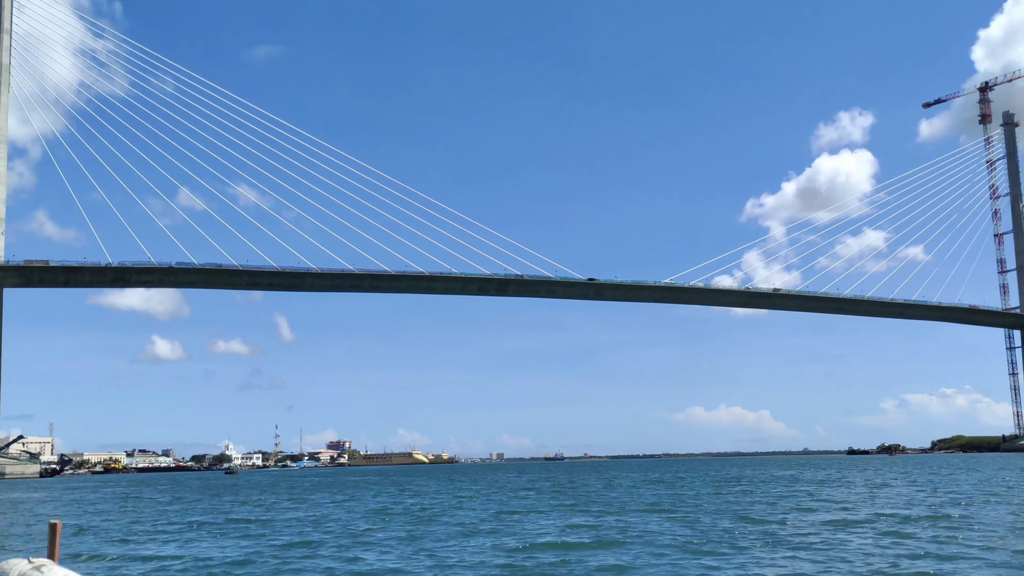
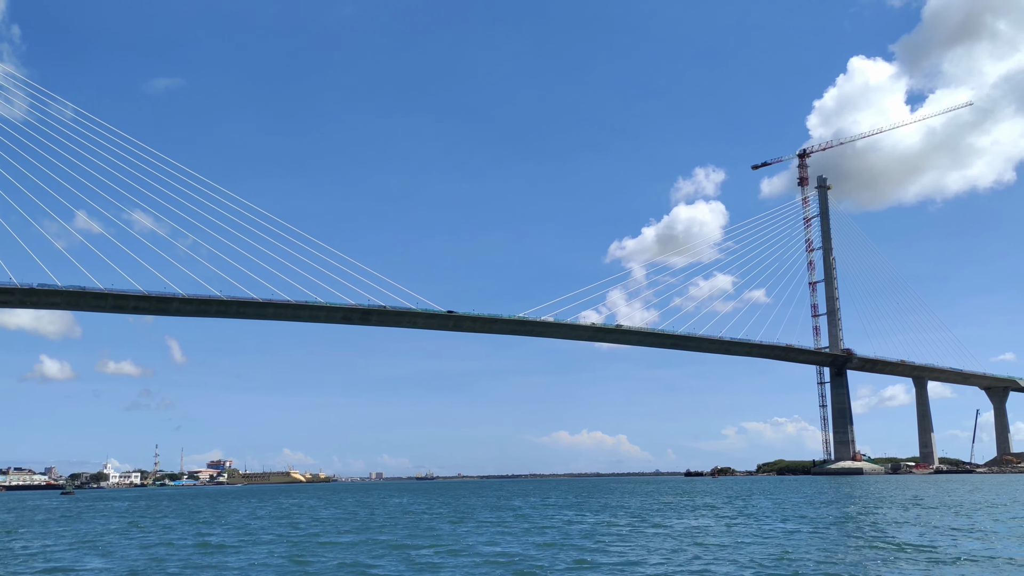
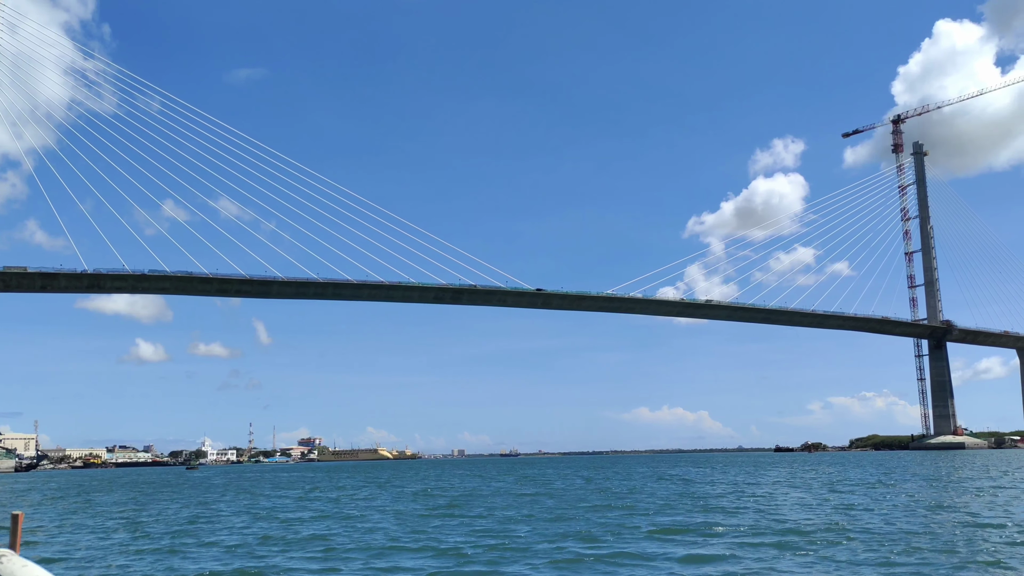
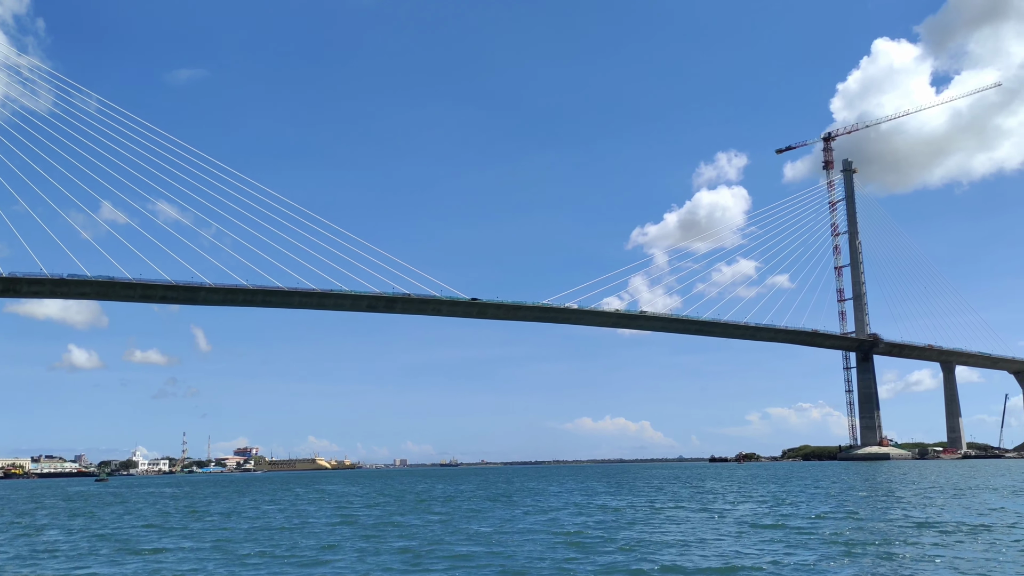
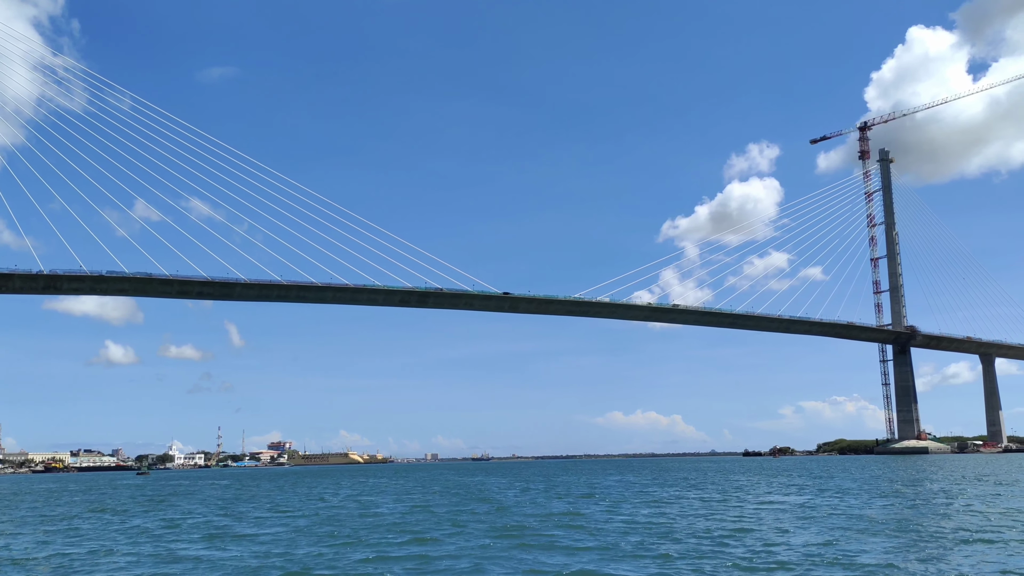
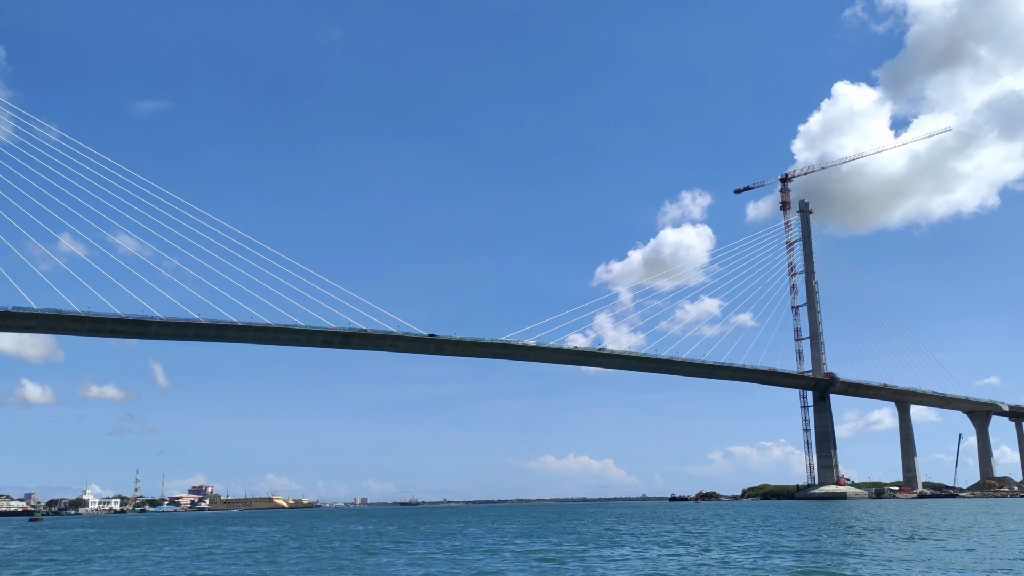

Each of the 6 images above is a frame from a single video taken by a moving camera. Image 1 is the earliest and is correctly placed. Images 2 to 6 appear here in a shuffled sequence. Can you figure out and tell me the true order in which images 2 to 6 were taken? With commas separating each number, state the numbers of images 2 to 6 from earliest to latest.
3, 5, 4, 2, 6
